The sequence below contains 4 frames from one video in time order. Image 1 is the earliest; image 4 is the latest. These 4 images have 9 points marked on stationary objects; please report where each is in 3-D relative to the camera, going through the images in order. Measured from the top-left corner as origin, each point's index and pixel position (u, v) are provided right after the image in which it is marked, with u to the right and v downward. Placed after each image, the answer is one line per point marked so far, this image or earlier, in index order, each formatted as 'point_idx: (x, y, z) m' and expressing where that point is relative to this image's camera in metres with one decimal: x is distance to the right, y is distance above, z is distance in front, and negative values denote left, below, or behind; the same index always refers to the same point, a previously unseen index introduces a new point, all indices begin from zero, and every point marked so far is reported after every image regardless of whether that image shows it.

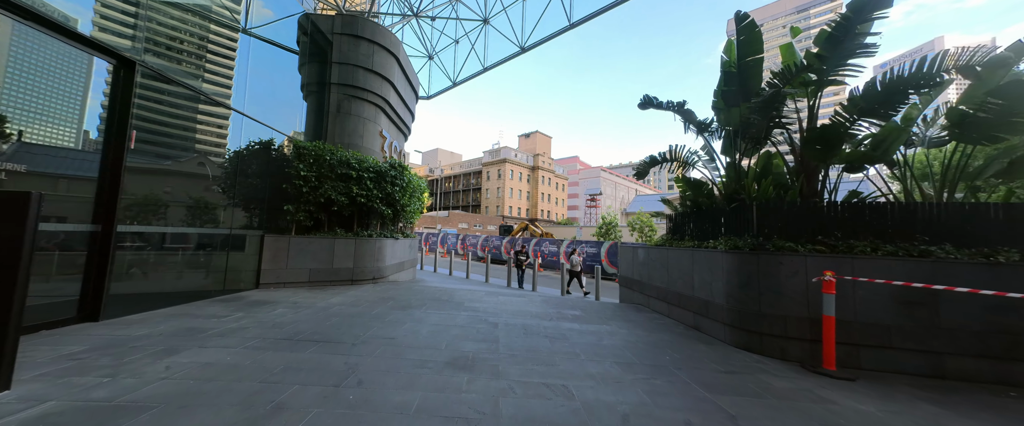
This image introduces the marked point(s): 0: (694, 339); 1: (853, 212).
0: (+2.9, -2.0, +5.4) m
1: (+4.9, 0.0, +4.9) m
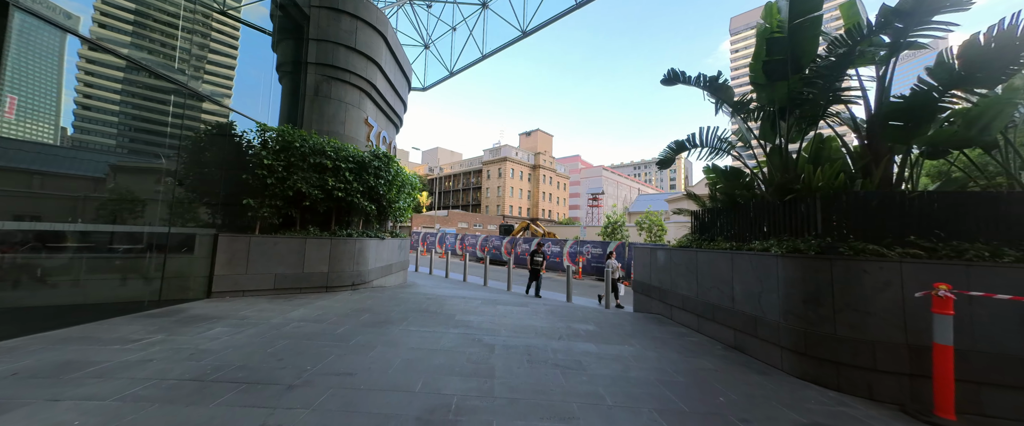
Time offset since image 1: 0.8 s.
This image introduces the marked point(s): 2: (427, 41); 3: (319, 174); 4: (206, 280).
0: (+2.9, -1.9, +4.2) m
1: (+4.9, +0.1, +3.7) m
2: (-4.9, +9.9, +19.3) m
3: (-4.2, +0.9, +7.3) m
4: (-5.4, -1.2, +6.0) m
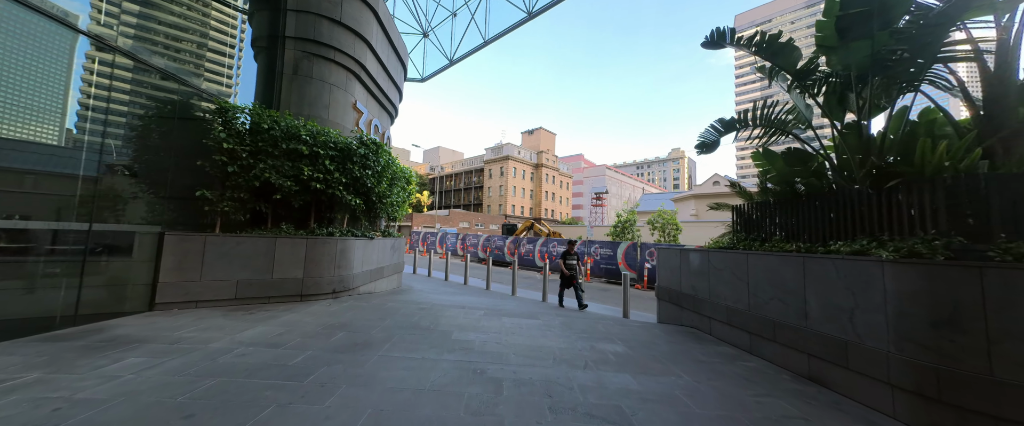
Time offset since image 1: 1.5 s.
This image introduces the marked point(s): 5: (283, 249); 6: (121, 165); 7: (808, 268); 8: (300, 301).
0: (+3.0, -1.8, +3.1) m
1: (+5.1, +0.2, +2.6) m
2: (-4.7, +9.9, +18.2) m
3: (-4.0, +1.0, +6.2) m
4: (-5.3, -1.1, +4.9) m
5: (-3.9, -0.6, +5.8) m
6: (-5.6, +0.7, +4.9) m
7: (+3.5, -0.6, +4.0) m
8: (-3.8, -1.6, +6.0) m
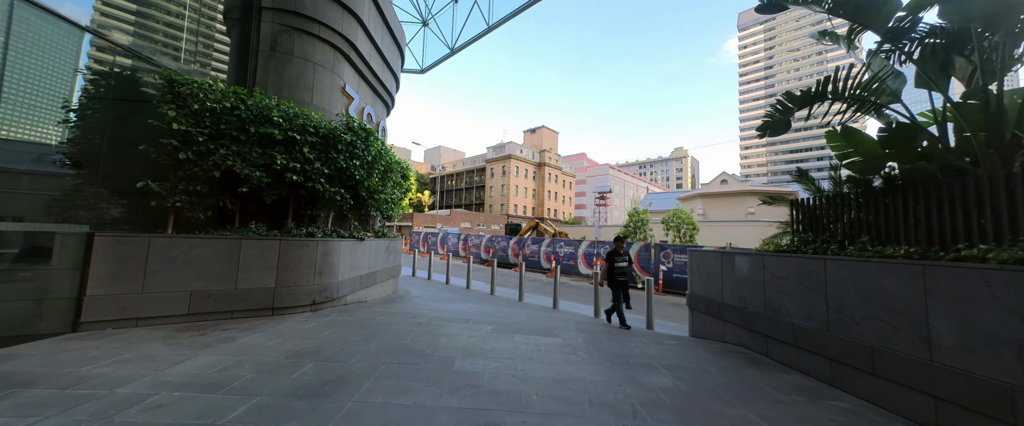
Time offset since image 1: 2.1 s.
0: (+3.2, -1.8, +2.1) m
1: (+5.3, +0.2, +1.6) m
2: (-4.4, +10.0, +17.2) m
3: (-3.8, +1.0, +5.2) m
4: (-5.1, -1.1, +3.9) m
5: (-3.7, -0.6, +4.8) m
6: (-5.4, +0.7, +3.9) m
7: (+3.7, -0.6, +3.0) m
8: (-3.6, -1.5, +5.0) m
